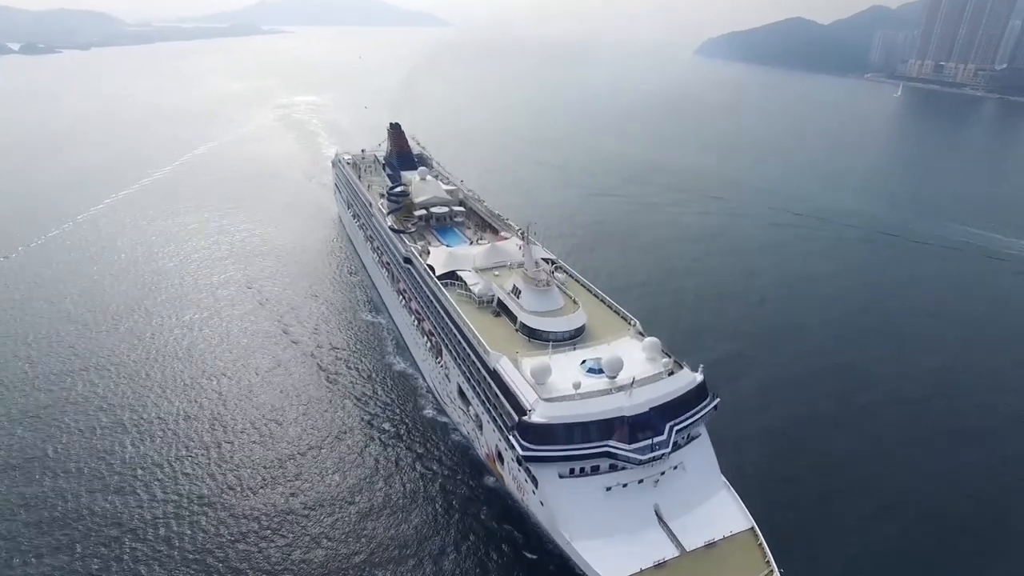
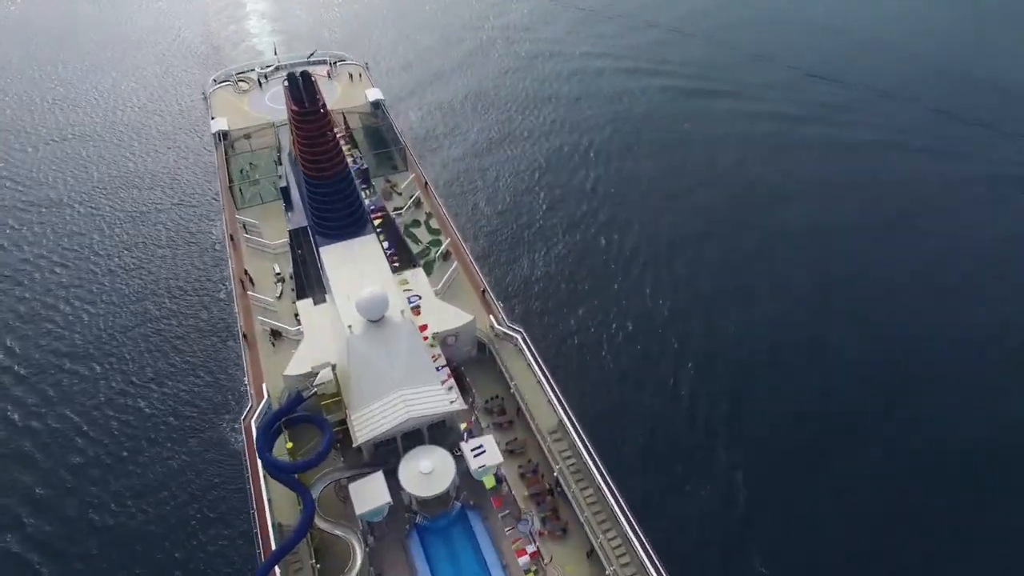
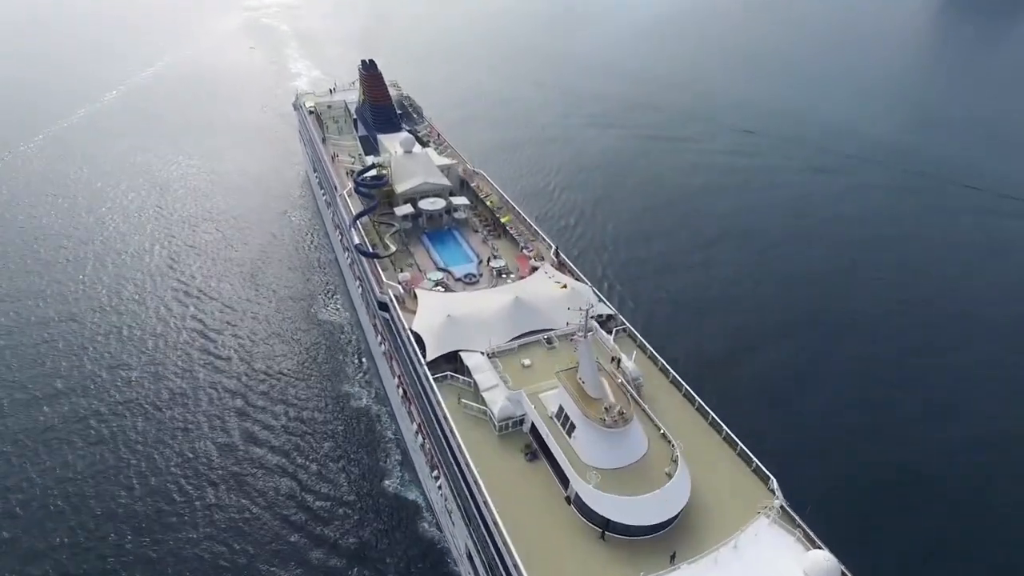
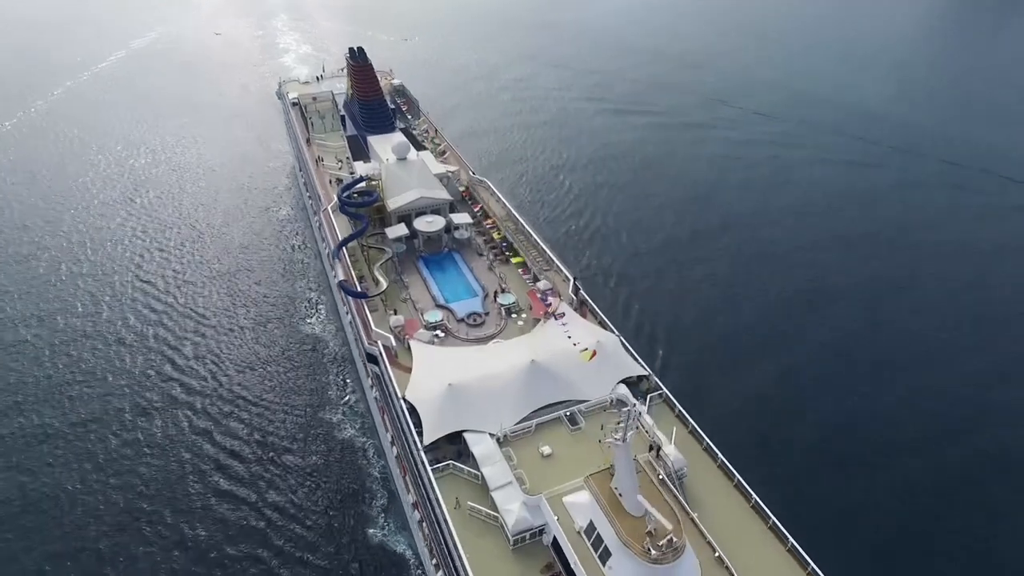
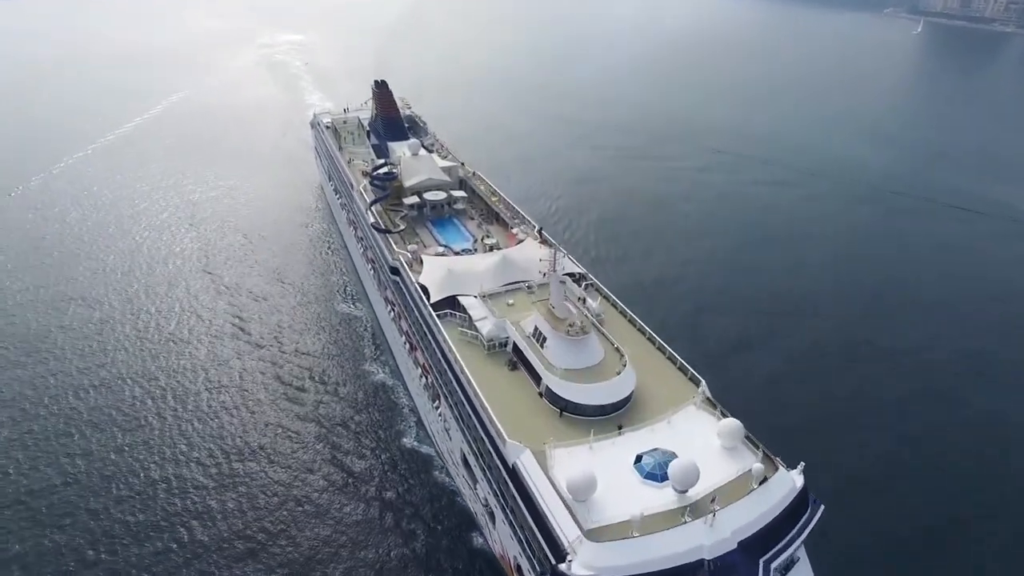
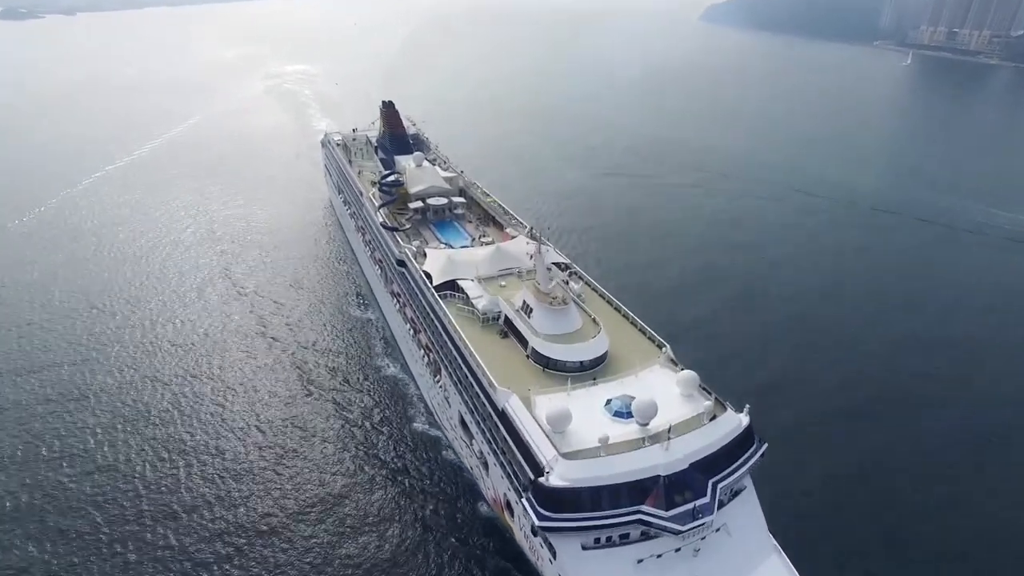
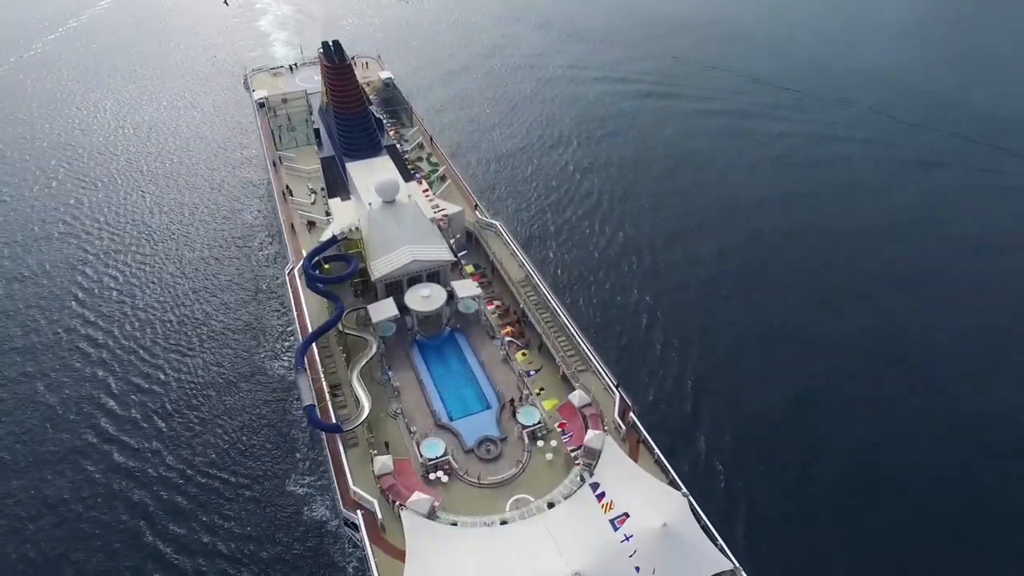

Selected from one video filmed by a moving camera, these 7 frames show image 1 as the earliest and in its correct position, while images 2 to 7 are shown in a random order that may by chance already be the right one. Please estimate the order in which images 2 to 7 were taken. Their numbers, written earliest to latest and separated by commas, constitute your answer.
6, 5, 3, 4, 7, 2
